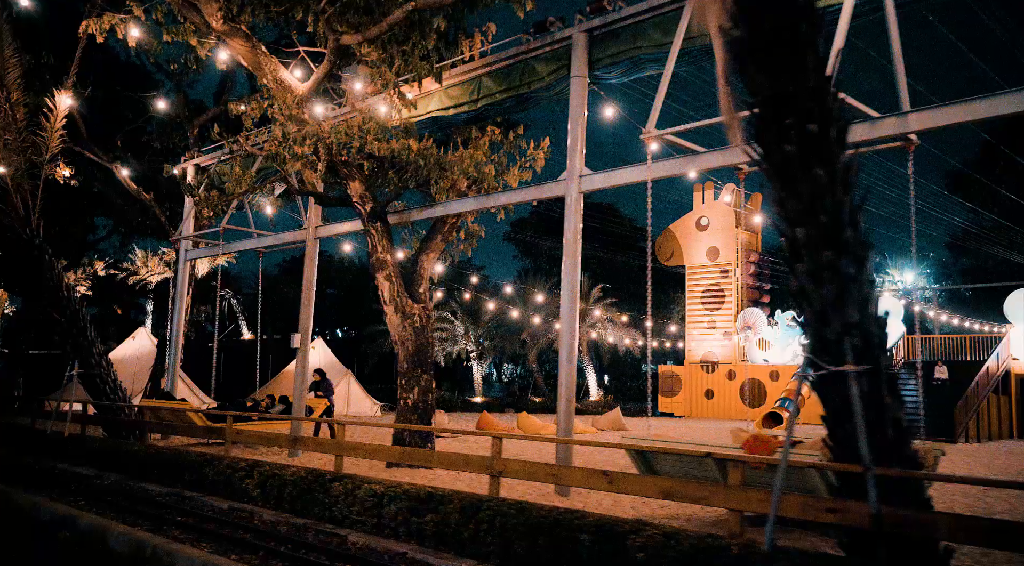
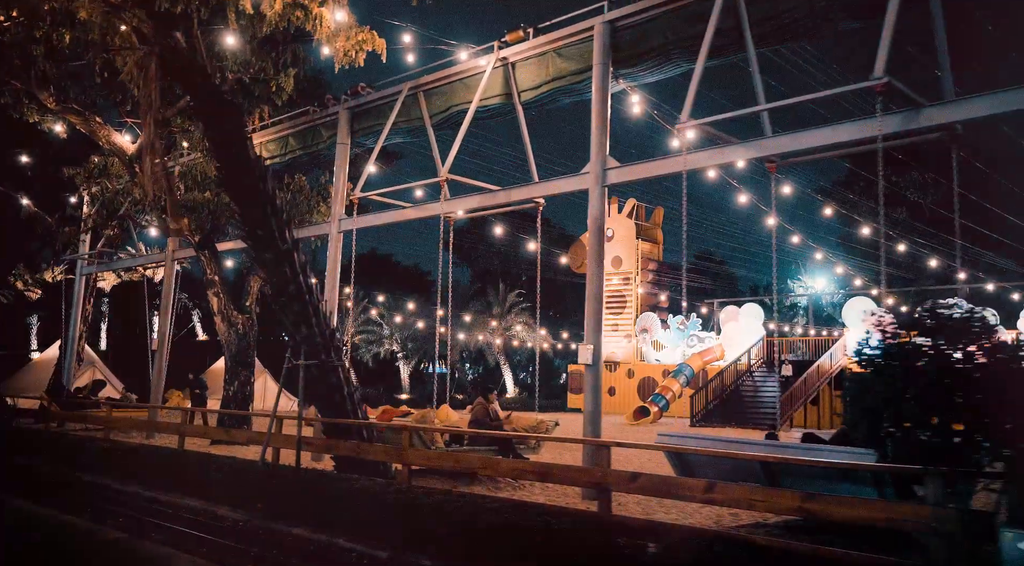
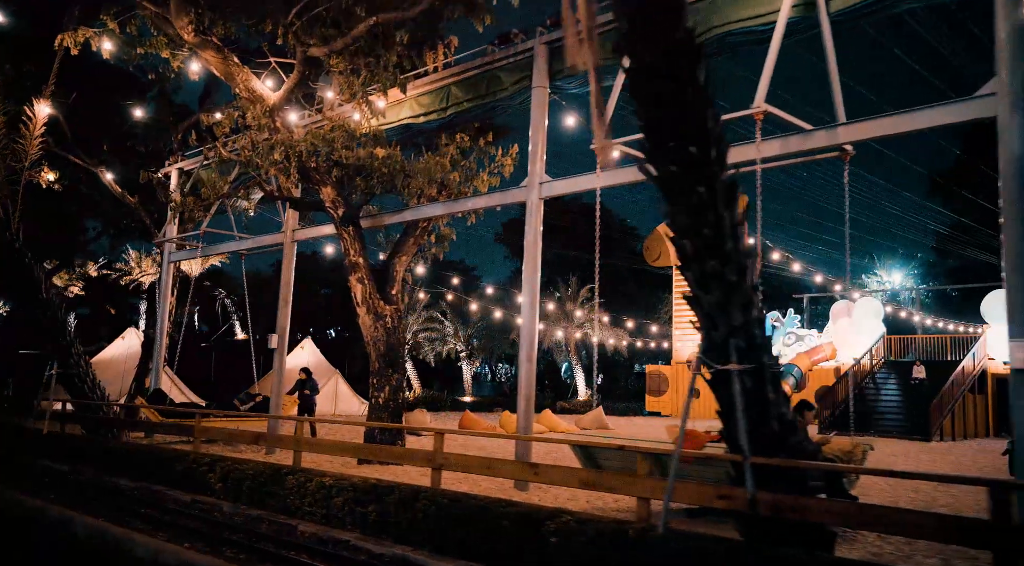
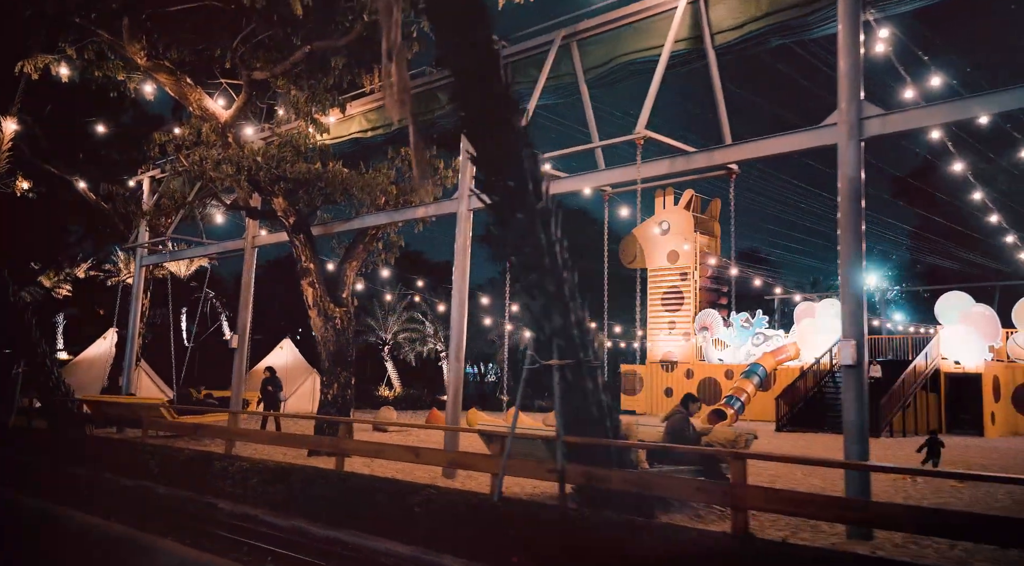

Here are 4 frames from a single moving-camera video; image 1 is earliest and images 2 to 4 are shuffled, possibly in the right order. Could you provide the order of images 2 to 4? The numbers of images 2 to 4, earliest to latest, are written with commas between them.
3, 4, 2
